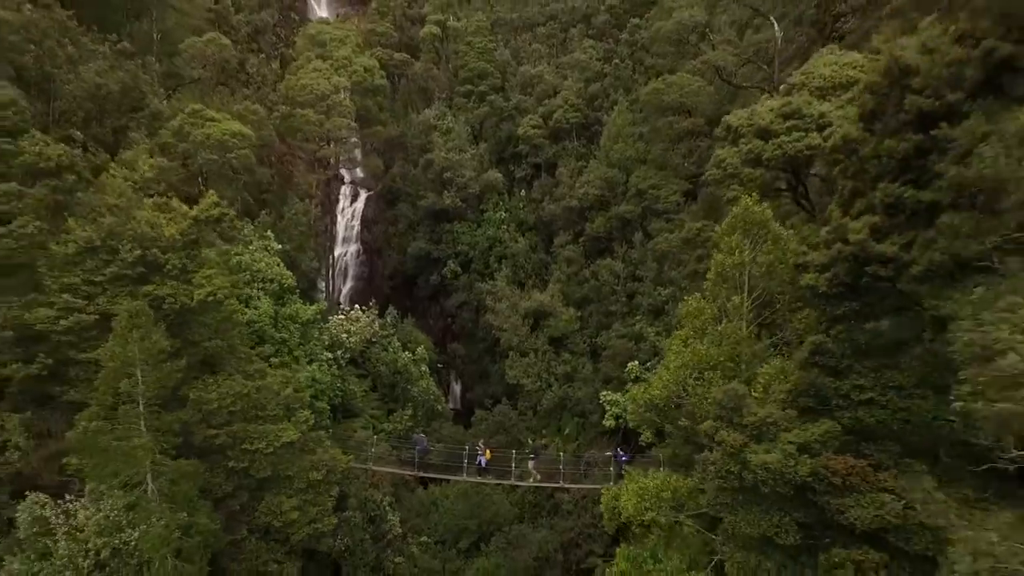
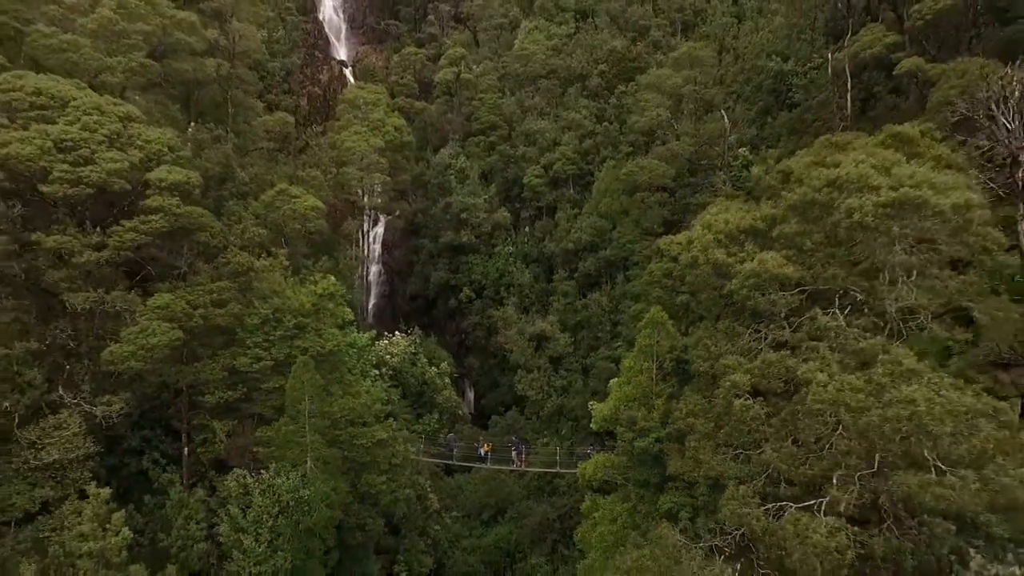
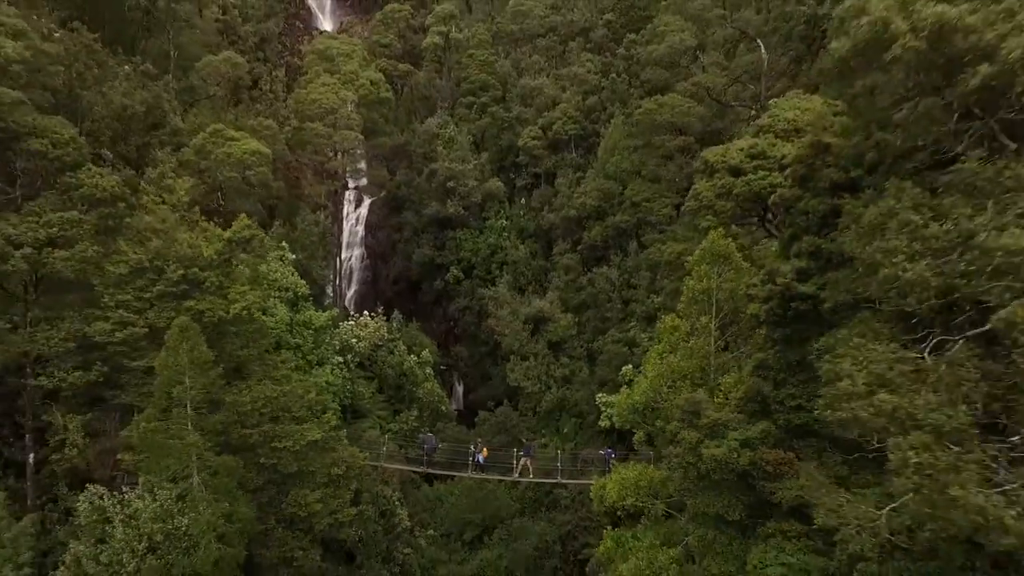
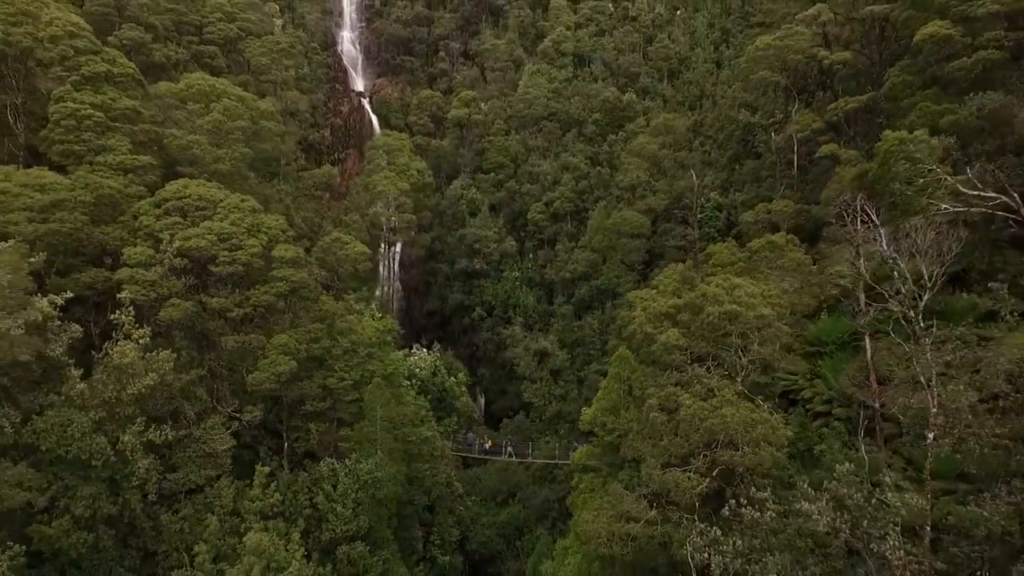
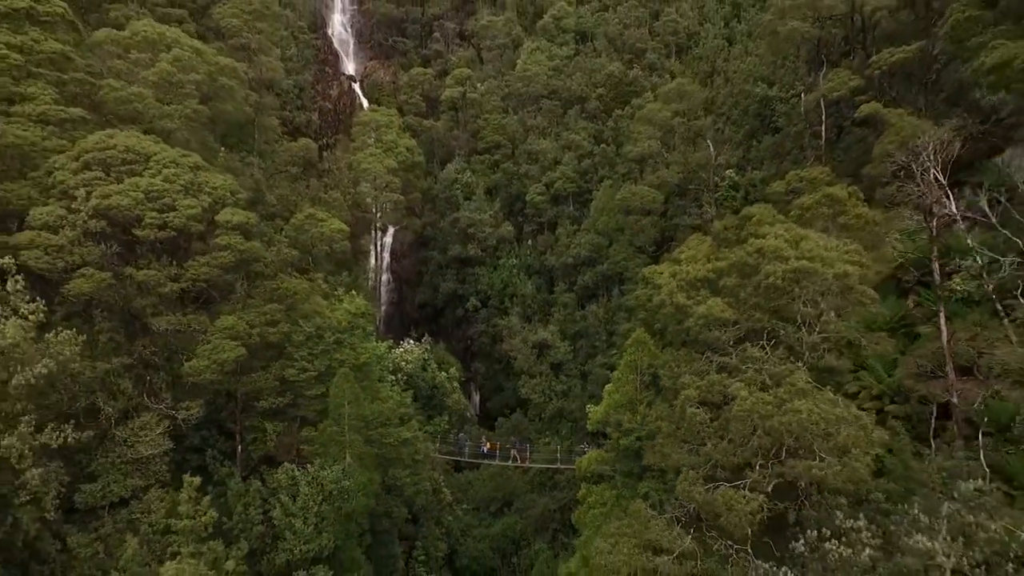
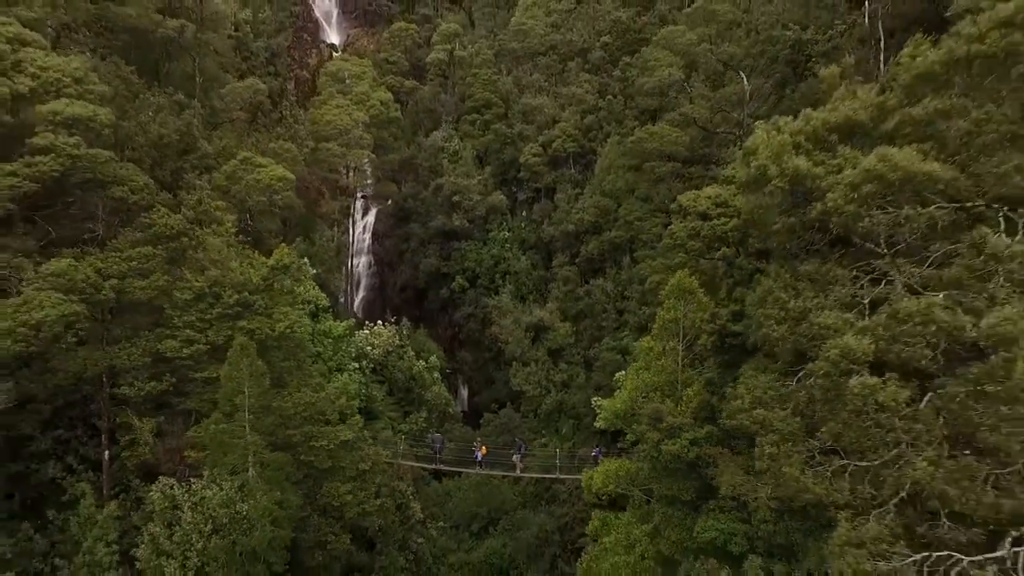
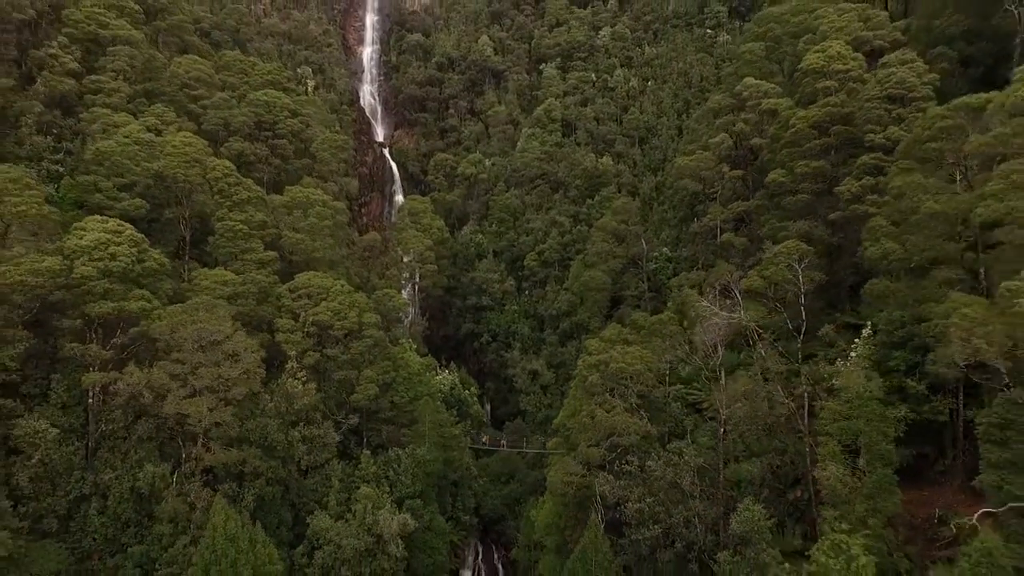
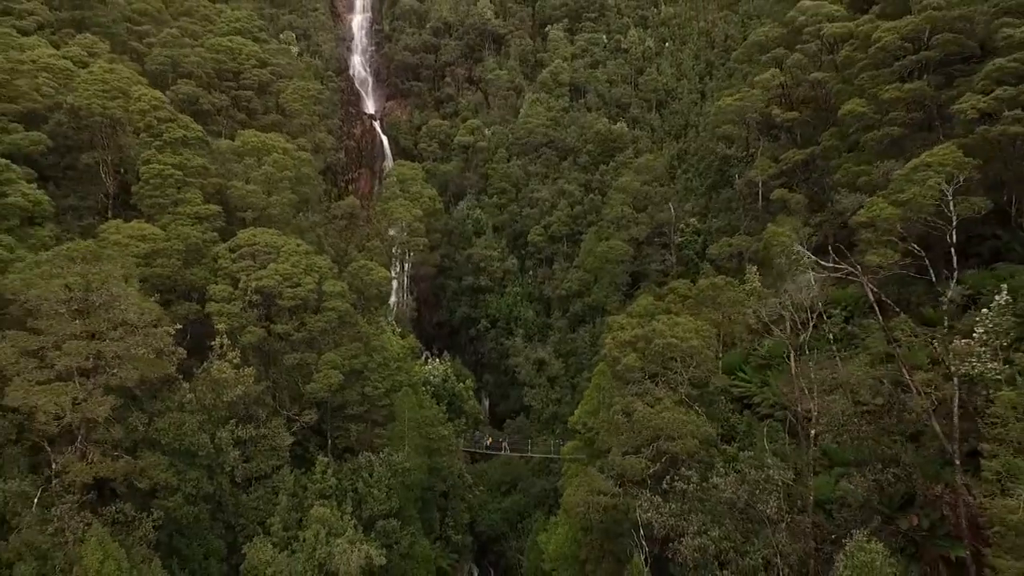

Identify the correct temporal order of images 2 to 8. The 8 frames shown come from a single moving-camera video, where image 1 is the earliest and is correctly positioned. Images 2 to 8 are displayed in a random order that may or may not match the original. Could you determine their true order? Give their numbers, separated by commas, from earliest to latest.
3, 6, 2, 5, 4, 8, 7
